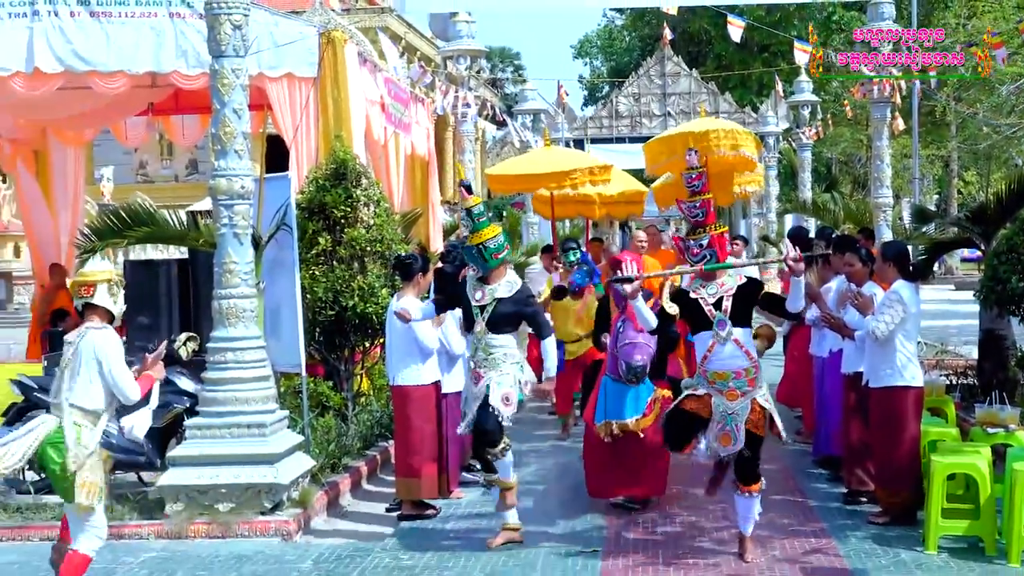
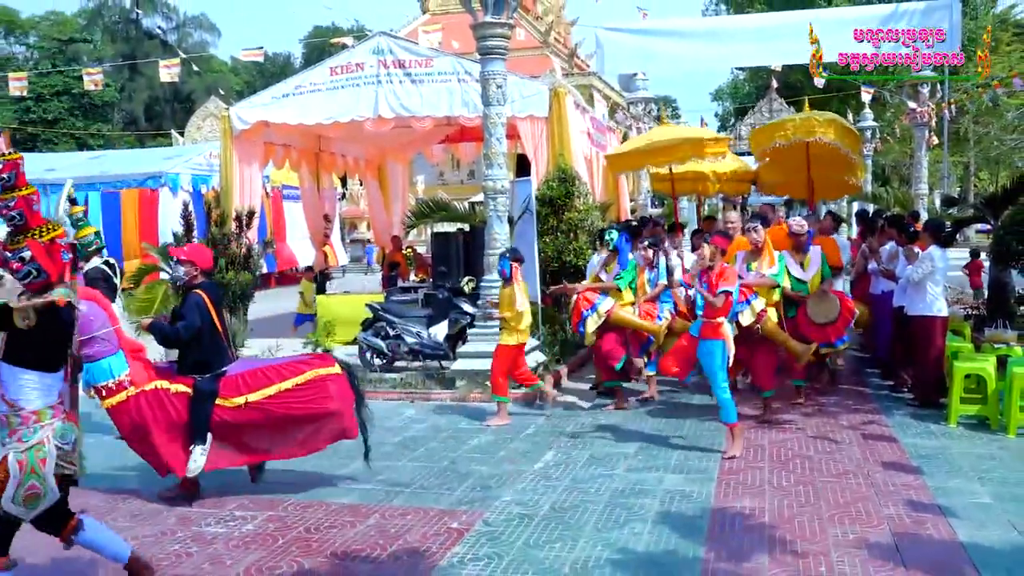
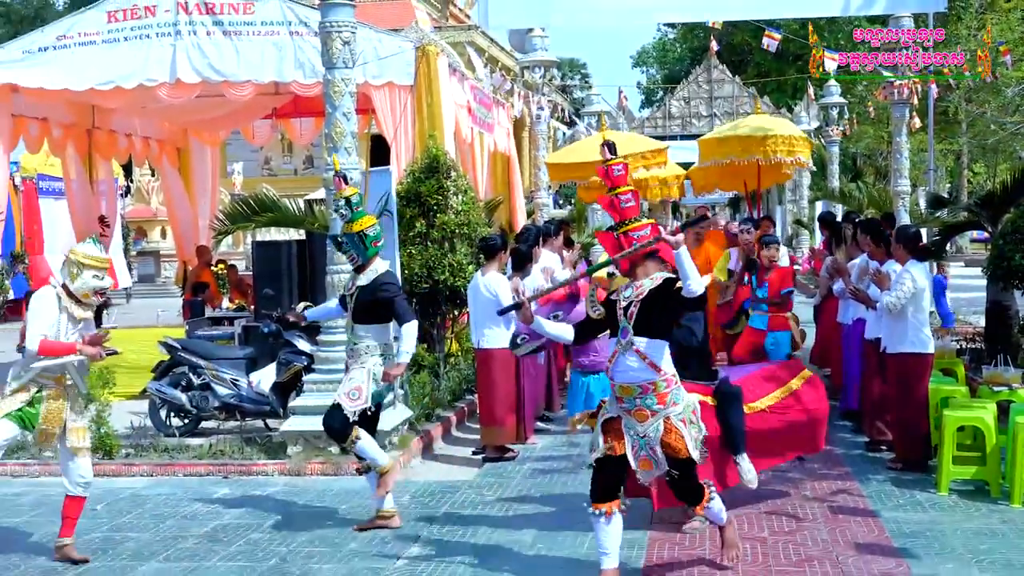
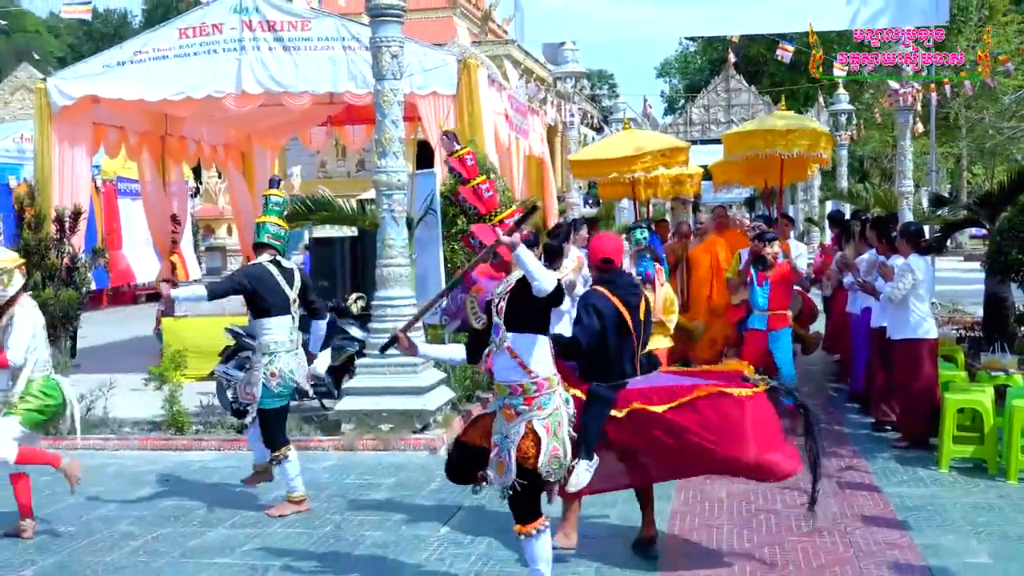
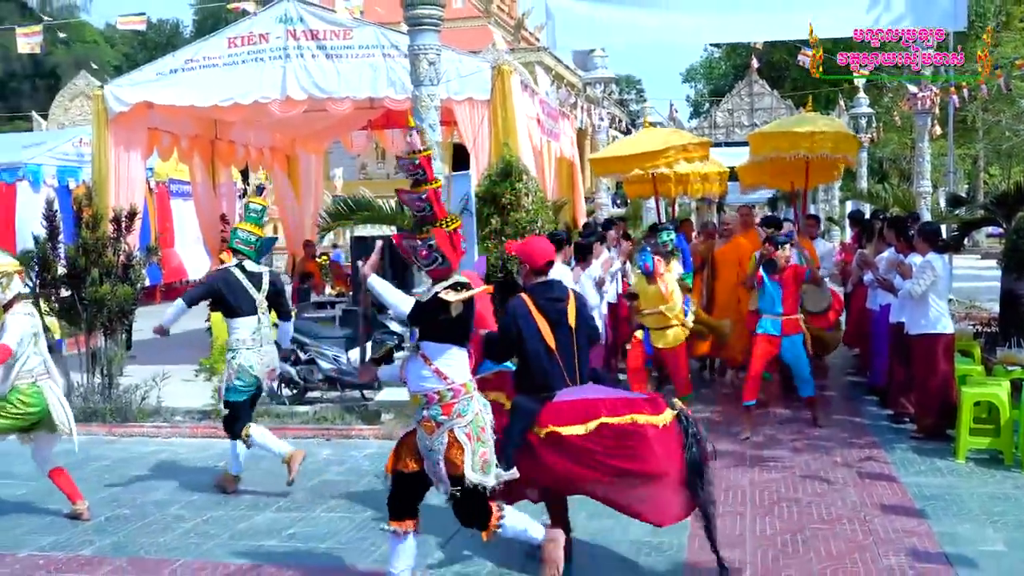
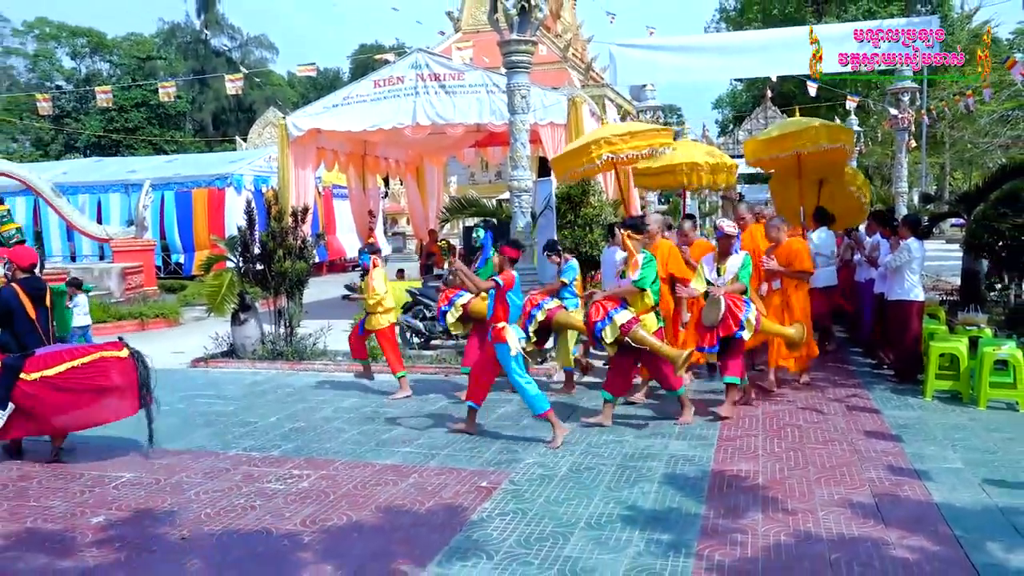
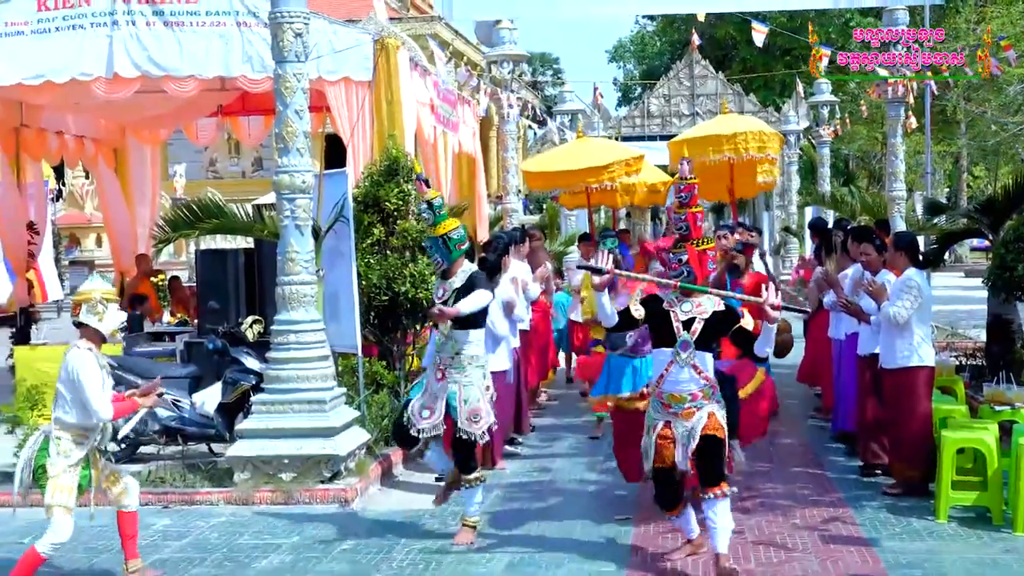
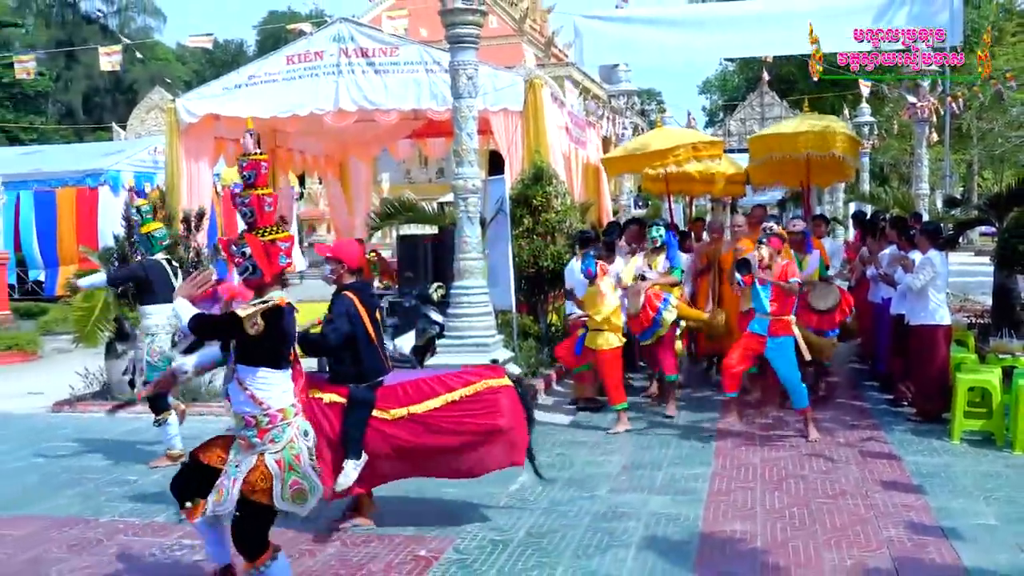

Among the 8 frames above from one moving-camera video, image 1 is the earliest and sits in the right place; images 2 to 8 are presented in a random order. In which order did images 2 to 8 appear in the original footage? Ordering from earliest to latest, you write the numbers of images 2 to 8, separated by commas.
7, 3, 4, 5, 8, 2, 6
